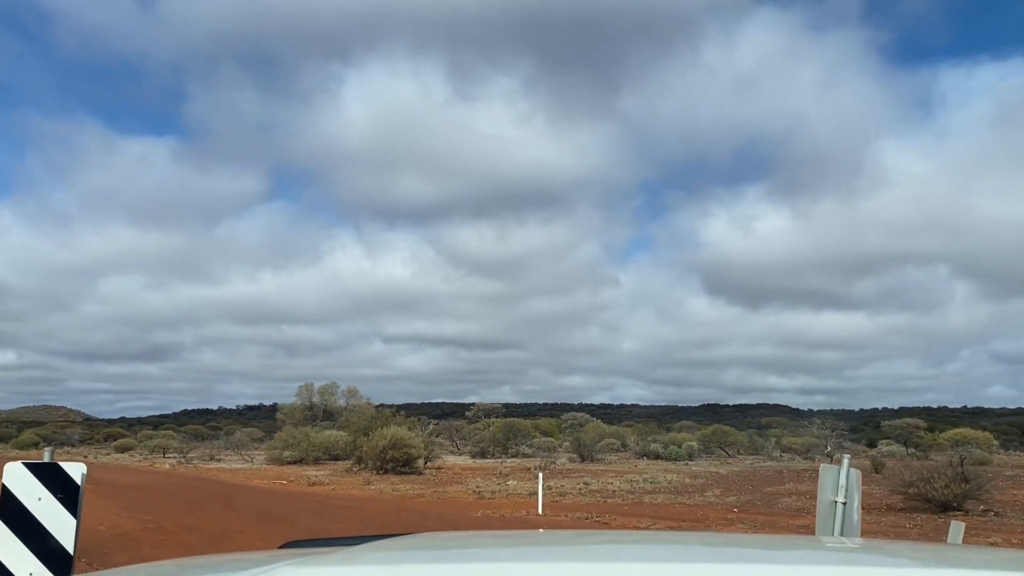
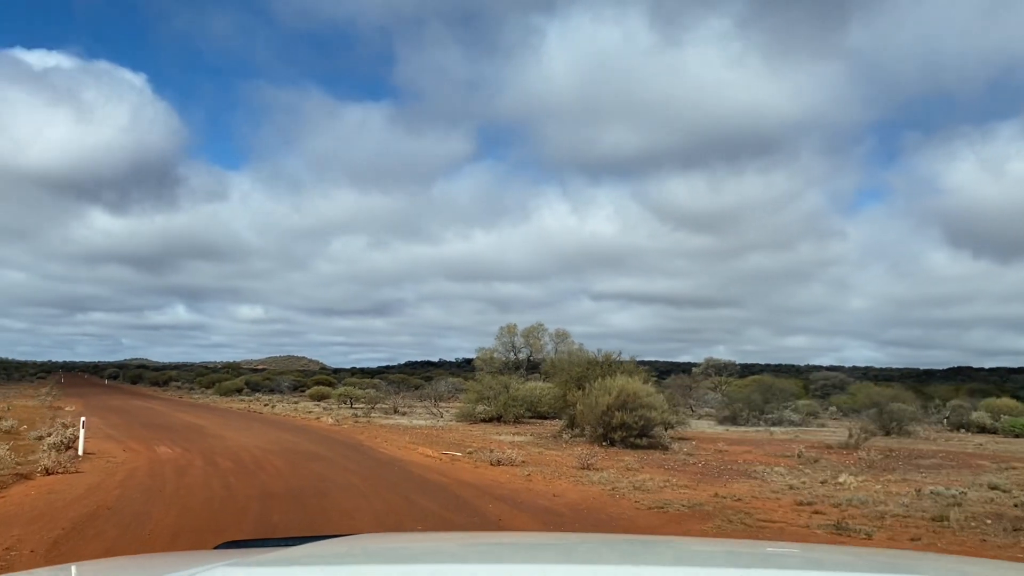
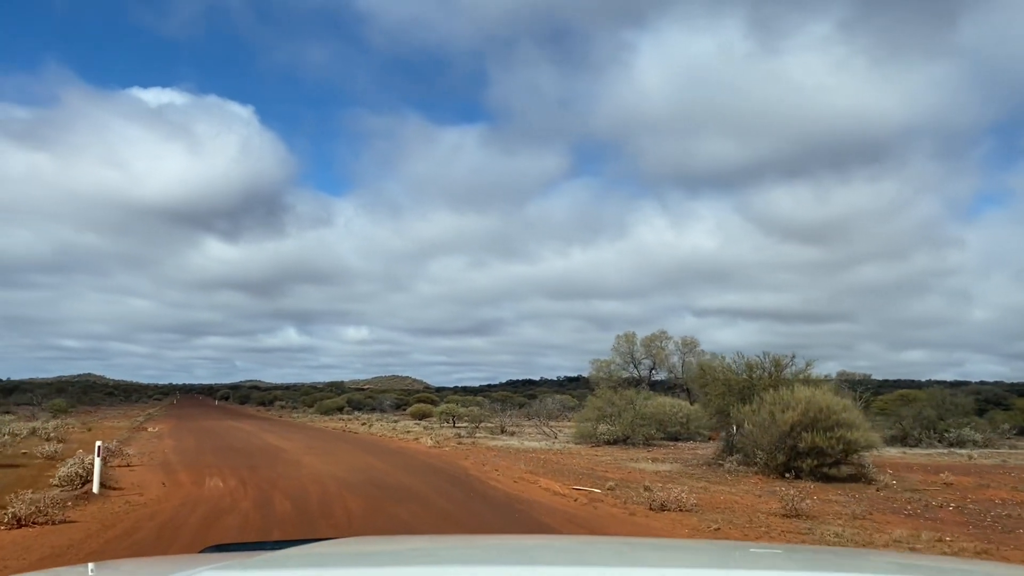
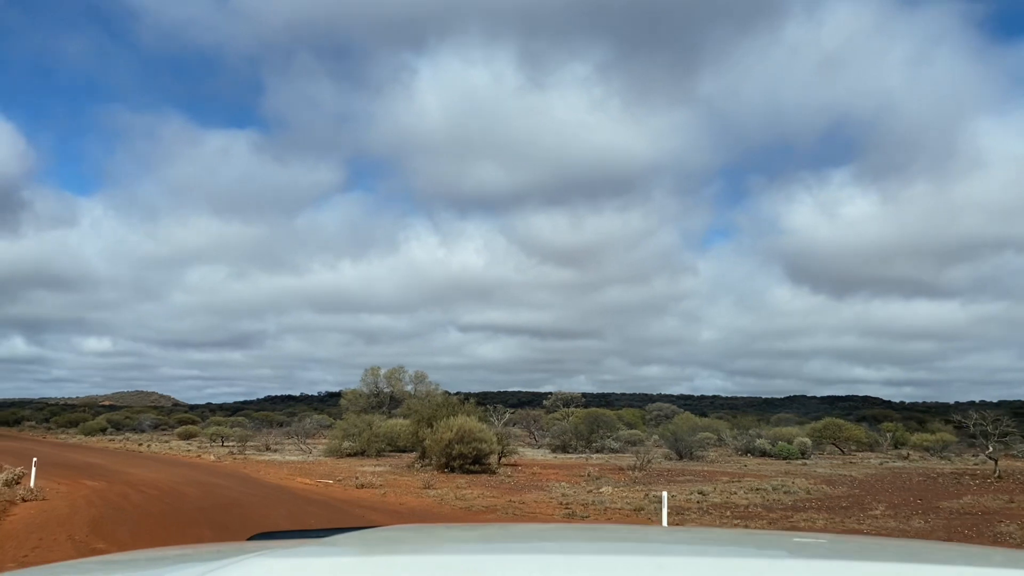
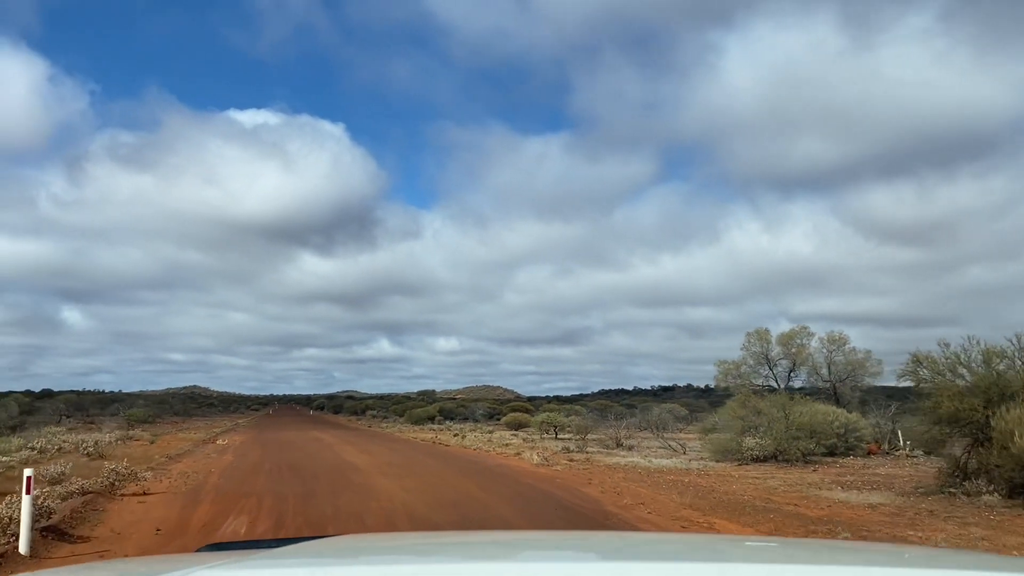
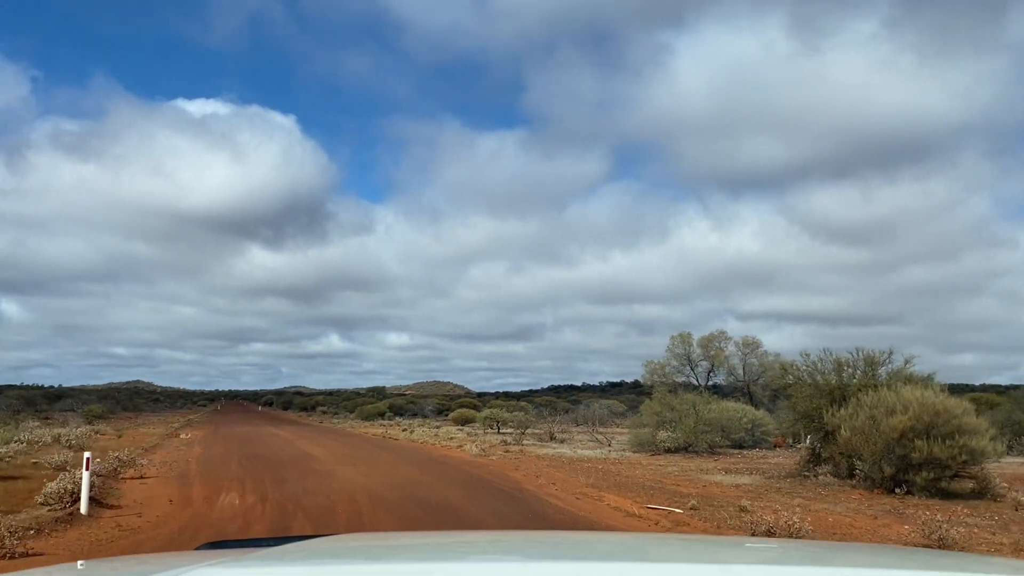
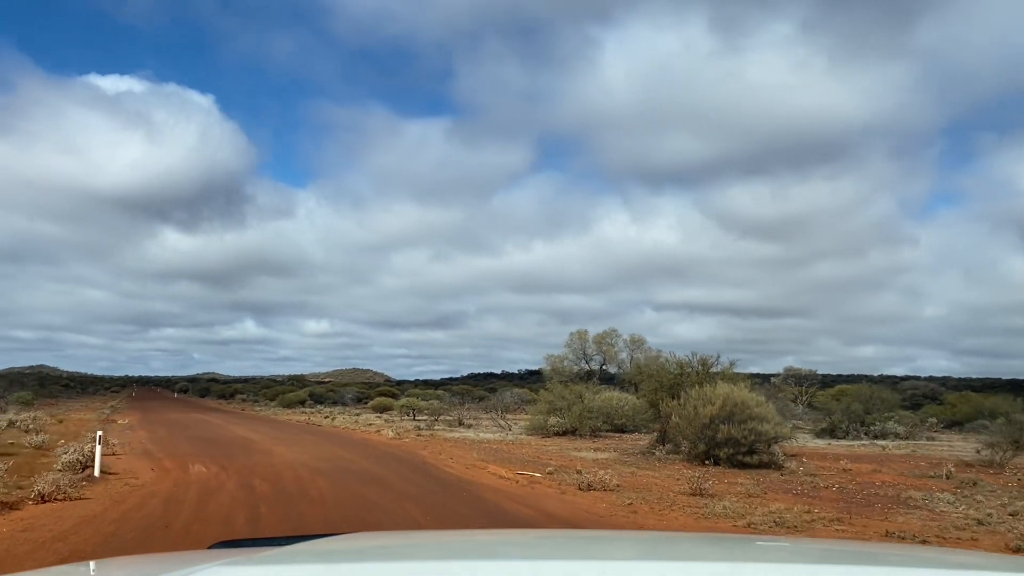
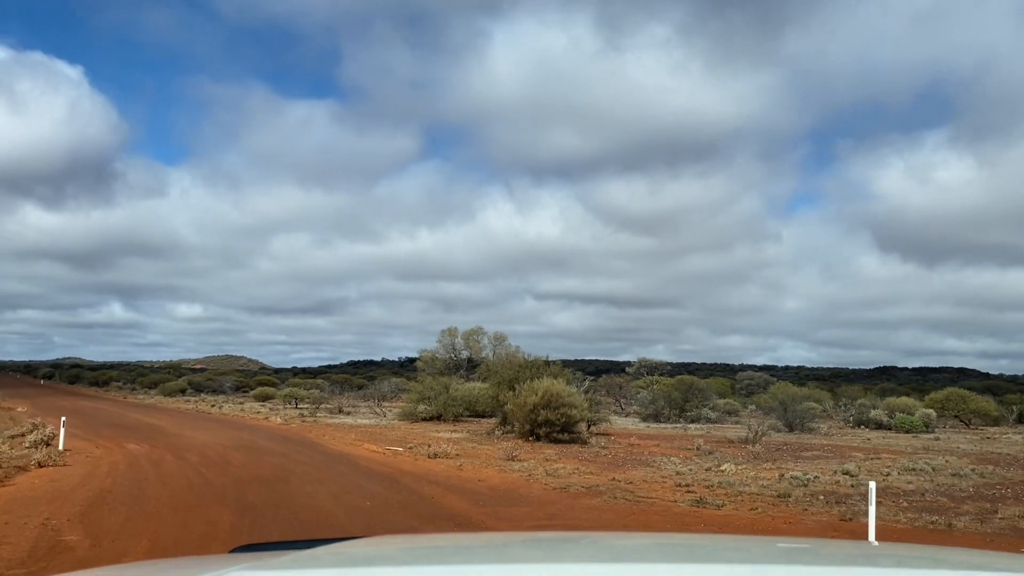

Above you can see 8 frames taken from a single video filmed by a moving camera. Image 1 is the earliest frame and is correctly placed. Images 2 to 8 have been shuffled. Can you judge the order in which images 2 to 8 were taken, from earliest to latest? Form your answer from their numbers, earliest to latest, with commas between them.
4, 8, 2, 7, 3, 6, 5
